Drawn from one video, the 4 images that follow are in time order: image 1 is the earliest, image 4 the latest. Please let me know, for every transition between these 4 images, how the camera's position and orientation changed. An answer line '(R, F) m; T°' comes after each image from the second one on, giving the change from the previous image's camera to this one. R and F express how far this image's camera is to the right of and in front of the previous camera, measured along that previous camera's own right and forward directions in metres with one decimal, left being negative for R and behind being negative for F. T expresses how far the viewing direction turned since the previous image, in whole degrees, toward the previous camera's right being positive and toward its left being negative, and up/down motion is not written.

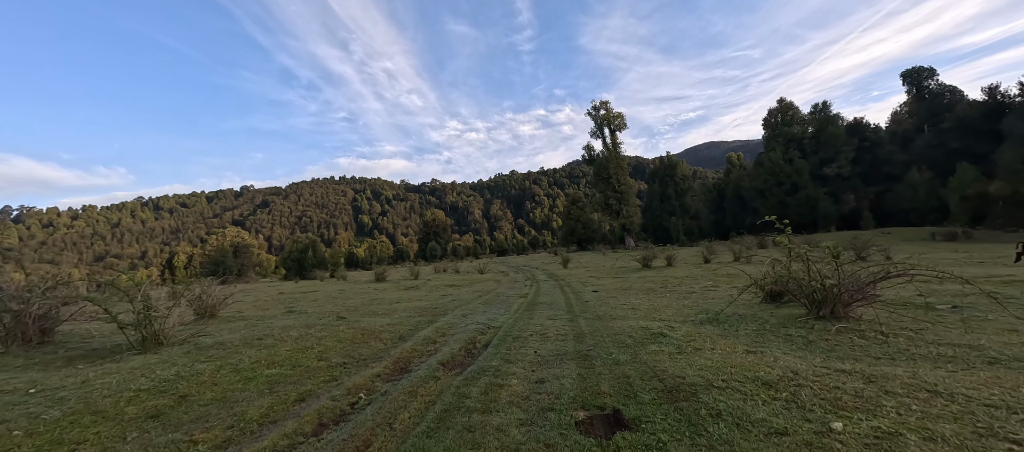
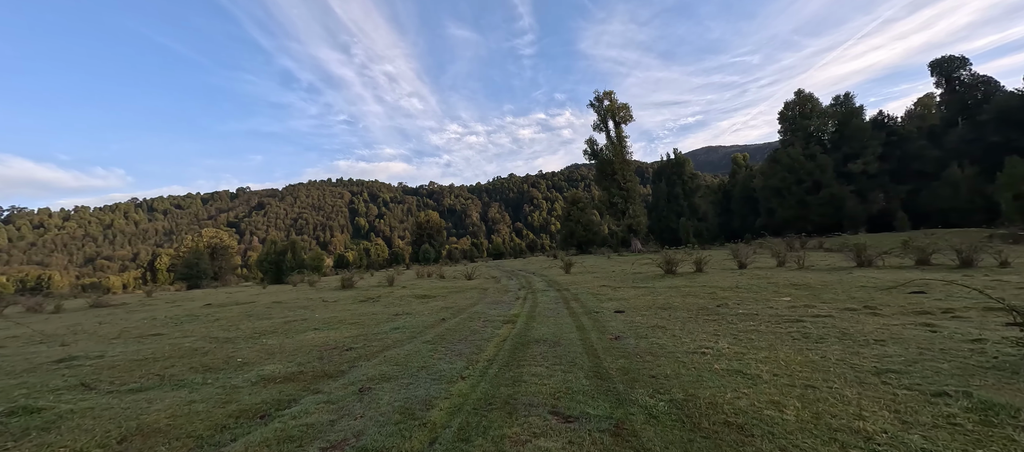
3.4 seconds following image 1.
(+0.4, +4.2) m; 0°
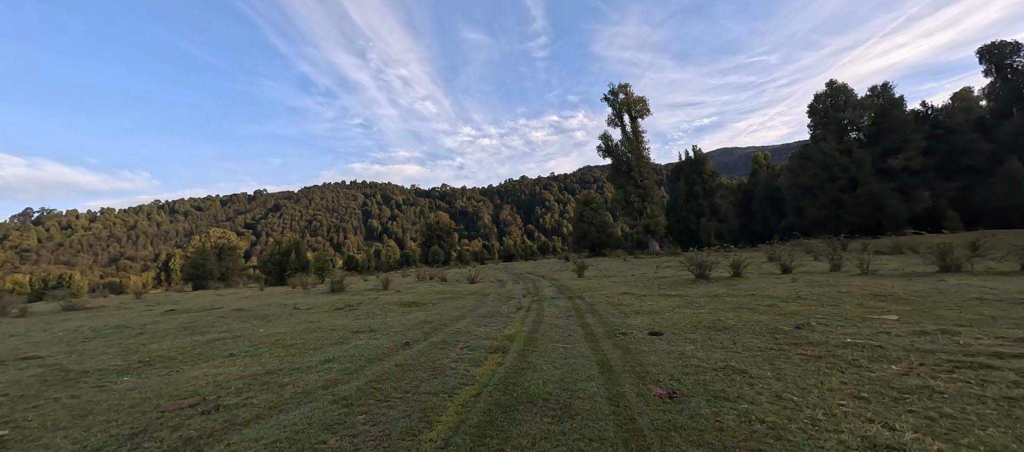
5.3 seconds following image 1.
(+0.3, +2.3) m; -2°
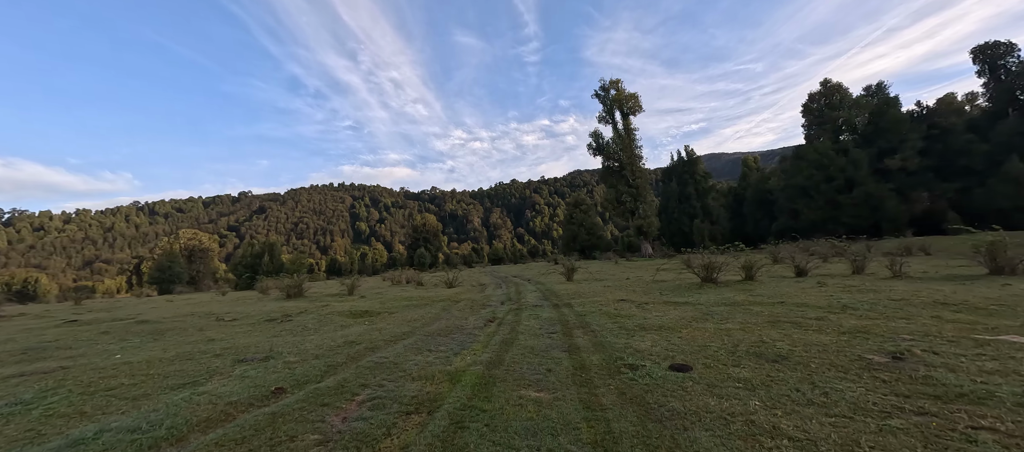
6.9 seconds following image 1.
(+0.5, +2.1) m; +1°
